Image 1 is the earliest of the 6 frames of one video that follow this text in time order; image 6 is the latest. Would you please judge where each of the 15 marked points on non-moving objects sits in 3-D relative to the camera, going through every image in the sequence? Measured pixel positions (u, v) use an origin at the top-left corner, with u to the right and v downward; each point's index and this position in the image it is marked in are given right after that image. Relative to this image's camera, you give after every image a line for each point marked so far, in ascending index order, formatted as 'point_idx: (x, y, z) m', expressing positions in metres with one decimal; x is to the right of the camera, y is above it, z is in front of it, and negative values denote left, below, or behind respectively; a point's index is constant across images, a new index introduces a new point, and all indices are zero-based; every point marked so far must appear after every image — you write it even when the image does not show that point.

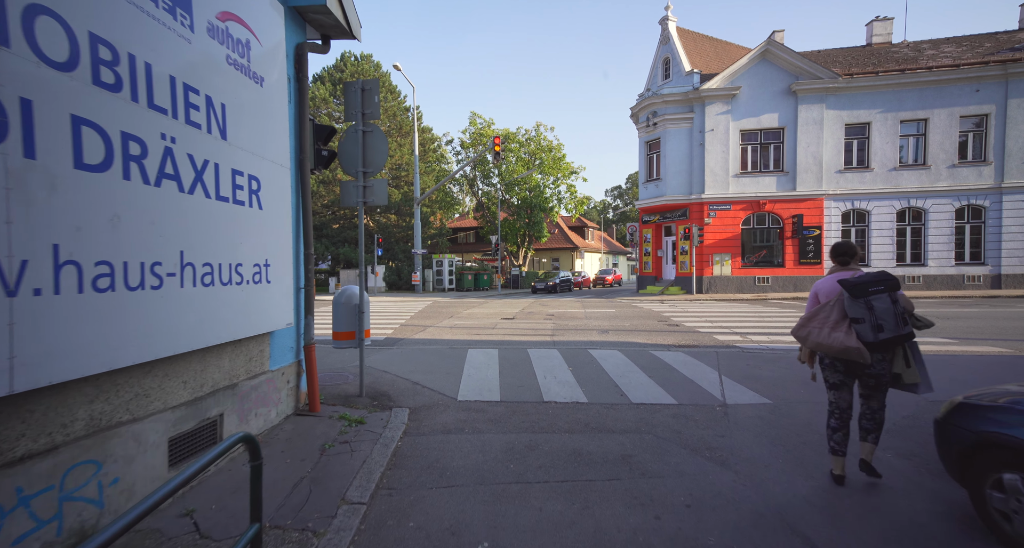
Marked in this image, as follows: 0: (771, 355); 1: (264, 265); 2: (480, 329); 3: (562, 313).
0: (+4.1, -1.3, +8.3) m
1: (-2.0, +0.1, +4.3) m
2: (-0.8, -1.4, +12.9) m
3: (+1.5, -1.2, +16.2) m
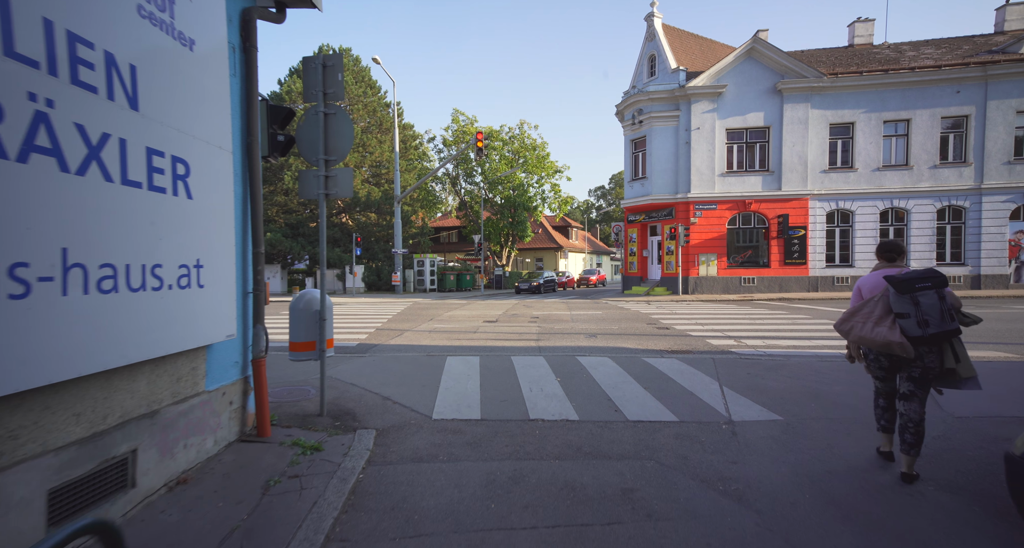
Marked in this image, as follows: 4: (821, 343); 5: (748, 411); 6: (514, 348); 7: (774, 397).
0: (+3.8, -1.3, +7.8) m
1: (-2.1, +0.1, +3.6) m
2: (-1.2, -1.4, +12.2) m
3: (+1.0, -1.3, +15.6) m
4: (+5.7, -1.3, +9.7) m
5: (+2.4, -1.4, +5.3) m
6: (0.0, -1.4, +9.5) m
7: (+2.9, -1.4, +5.8) m
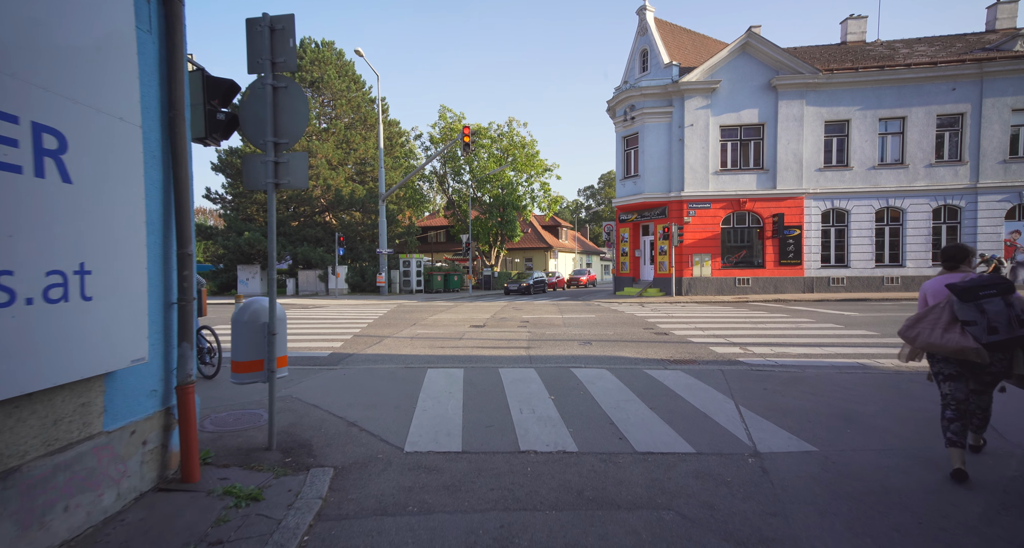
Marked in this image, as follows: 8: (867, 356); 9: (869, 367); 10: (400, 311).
0: (+3.7, -1.4, +7.0) m
1: (-2.2, 0.0, +2.7) m
2: (-1.5, -1.5, +11.4) m
3: (+0.7, -1.3, +14.8) m
4: (+5.5, -1.3, +9.0) m
5: (+2.3, -1.4, +4.6) m
6: (-0.2, -1.4, +8.7) m
7: (+2.8, -1.4, +5.1) m
8: (+5.8, -1.3, +8.6) m
9: (+5.1, -1.3, +7.5) m
10: (-4.1, -1.4, +19.1) m
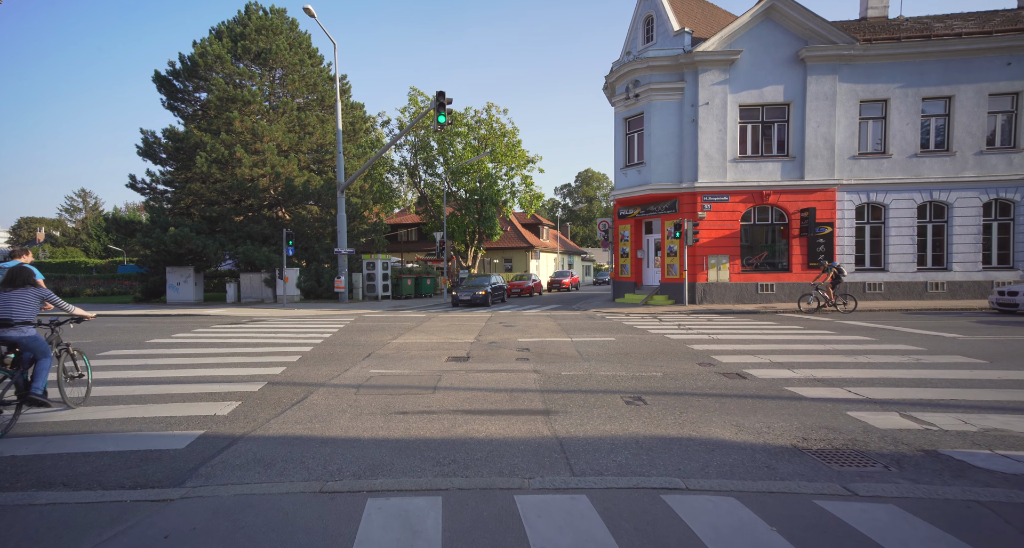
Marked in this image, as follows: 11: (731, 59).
0: (+3.9, -1.5, +3.2) m
1: (-1.8, -0.2, -1.4) m
2: (-1.4, -1.7, +7.3) m
3: (+0.5, -1.5, +10.8) m
4: (+5.7, -1.5, +5.3) m
5: (+2.6, -1.6, +0.7) m
6: (0.0, -1.6, +4.8) m
7: (+3.1, -1.6, +1.3) m
8: (+6.0, -1.5, +4.9) m
9: (+5.3, -1.5, +3.8) m
10: (-4.4, -1.6, +14.9) m
11: (+8.4, +8.2, +19.9) m
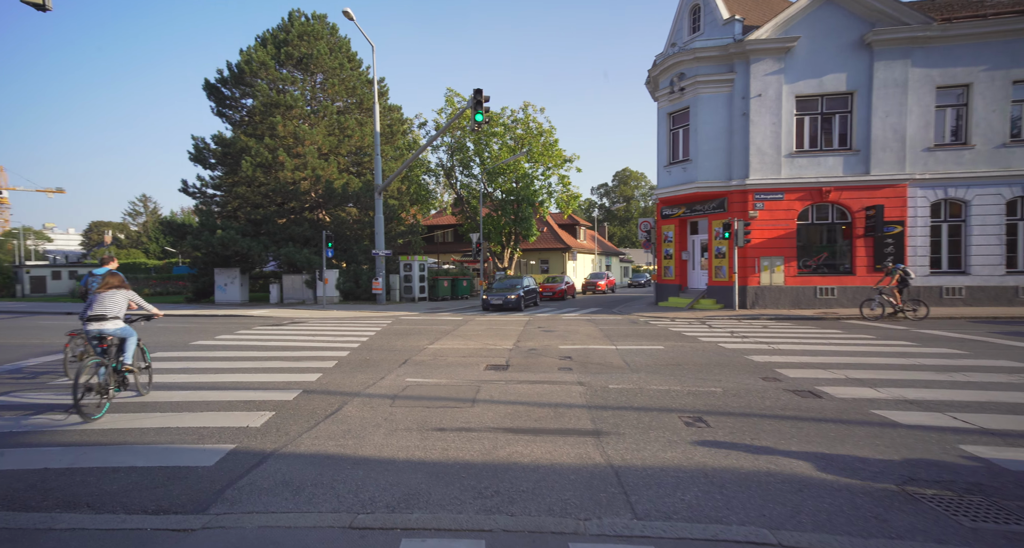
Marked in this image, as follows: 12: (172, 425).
0: (+4.2, -1.6, +2.4) m
1: (-1.8, -0.3, -1.8) m
2: (-0.9, -1.7, +6.8) m
3: (+1.4, -1.6, +10.2) m
4: (+6.1, -1.6, +4.3) m
5: (+2.8, -1.7, 0.0) m
6: (+0.4, -1.7, +4.2) m
7: (+3.3, -1.7, +0.5) m
8: (+6.4, -1.6, +3.9) m
9: (+5.6, -1.6, +2.9) m
10: (-3.3, -1.6, +14.6) m
11: (+9.8, +8.1, +18.7) m
12: (-4.3, -1.9, +6.6) m
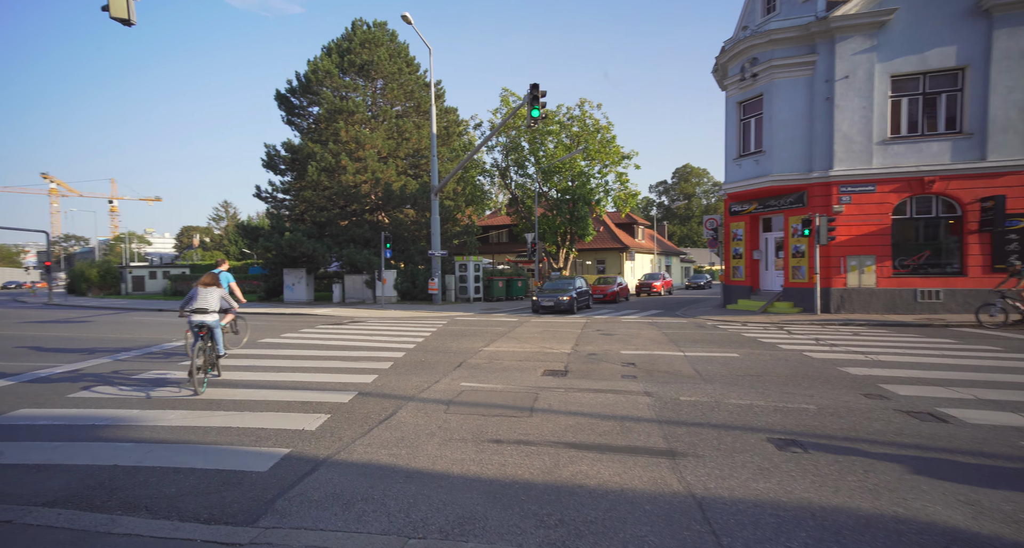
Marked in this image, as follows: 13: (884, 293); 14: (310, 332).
0: (+4.4, -1.6, +1.4) m
1: (-1.9, -0.3, -2.2) m
2: (-0.1, -1.7, +6.3) m
3: (+2.5, -1.6, +9.4) m
4: (+6.5, -1.6, +3.1) m
5: (+2.8, -1.7, -0.9) m
6: (+0.9, -1.7, +3.5) m
7: (+3.3, -1.7, -0.4) m
8: (+6.8, -1.6, +2.7) m
9: (+5.9, -1.6, +1.7) m
10: (-1.7, -1.6, +14.3) m
11: (+11.7, +8.1, +17.0) m
12: (-3.5, -1.9, +6.5) m
13: (+12.1, -0.6, +17.3) m
14: (-6.1, -1.7, +15.5) m
